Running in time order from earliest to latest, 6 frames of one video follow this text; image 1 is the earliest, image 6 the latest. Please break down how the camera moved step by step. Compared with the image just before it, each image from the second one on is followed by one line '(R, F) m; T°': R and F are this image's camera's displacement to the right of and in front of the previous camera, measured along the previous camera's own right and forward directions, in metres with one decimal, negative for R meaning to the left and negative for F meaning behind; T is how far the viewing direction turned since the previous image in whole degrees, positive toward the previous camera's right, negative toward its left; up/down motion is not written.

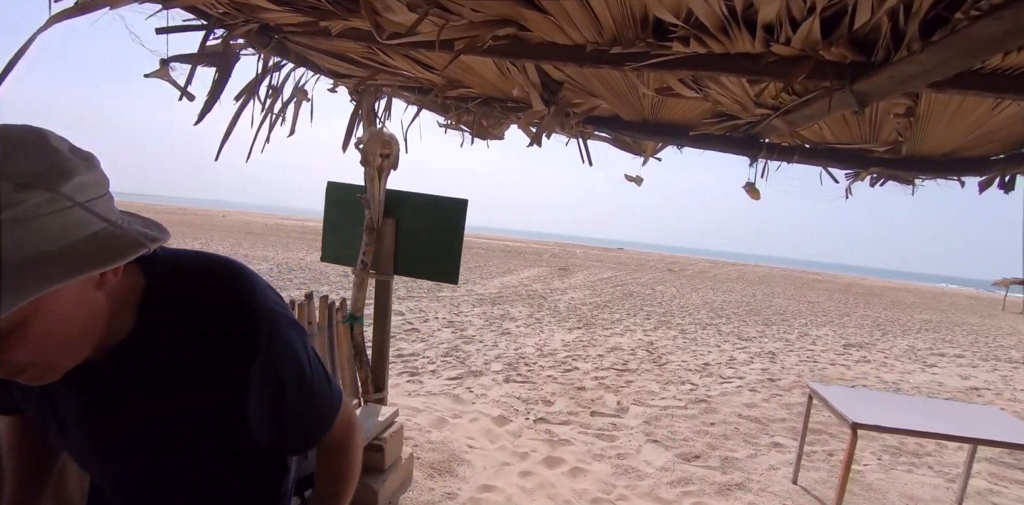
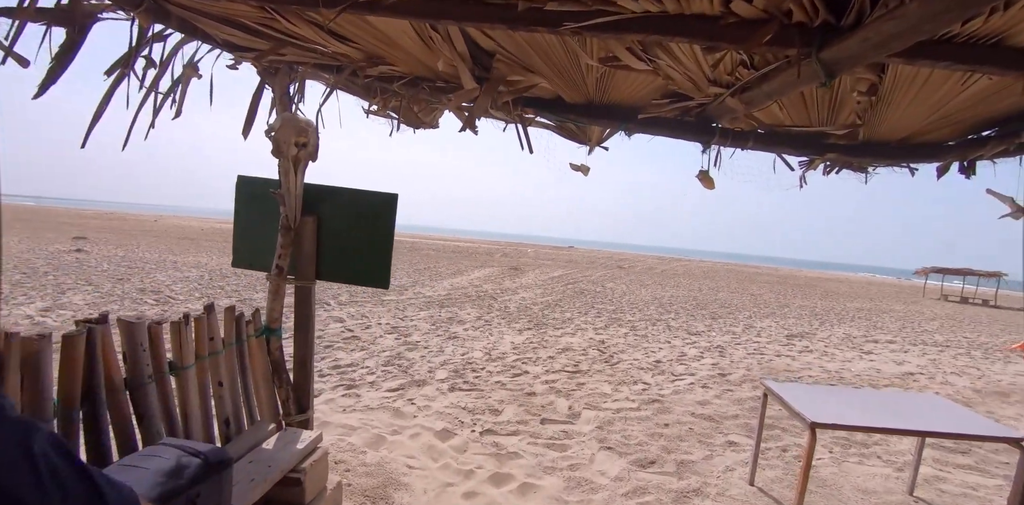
(+0.1, +0.3) m; +6°
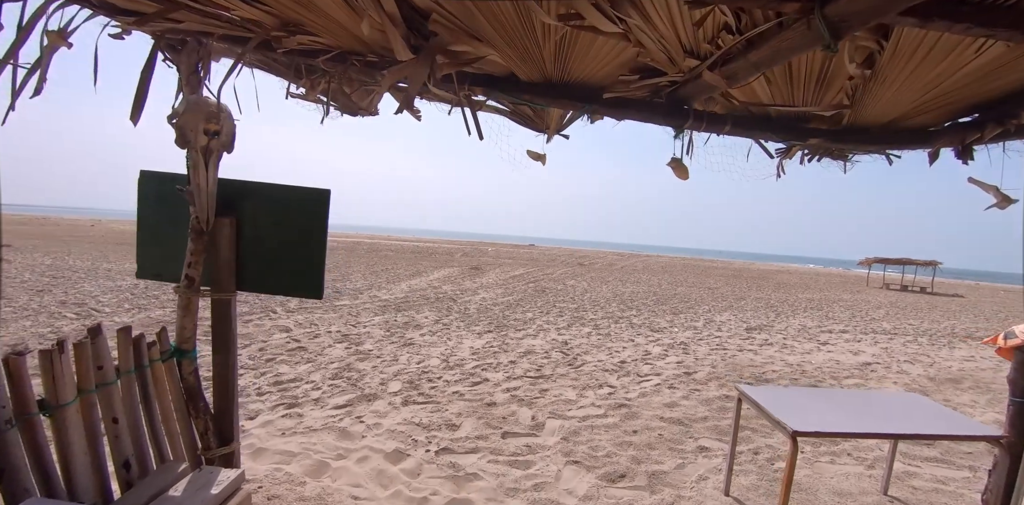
(+0.1, +0.3) m; +5°
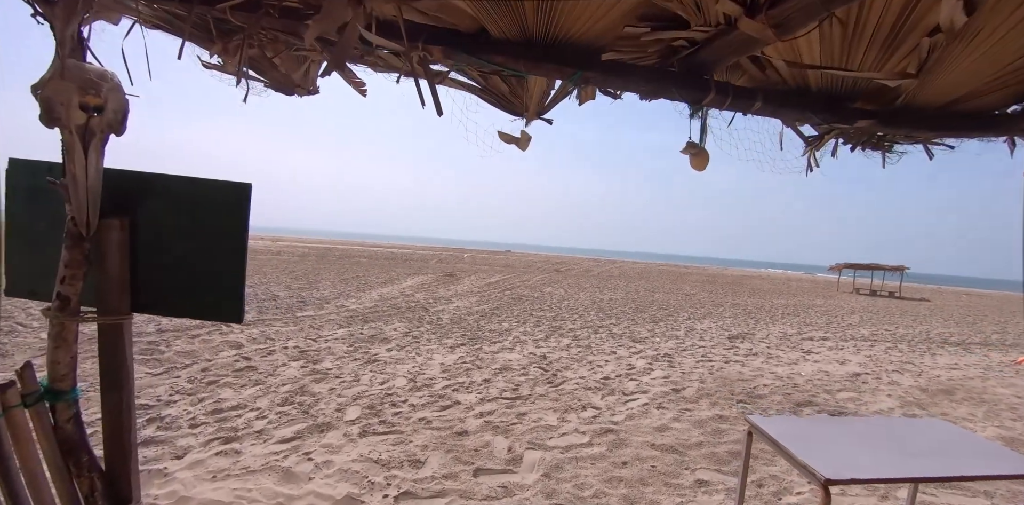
(0.0, +0.5) m; +3°
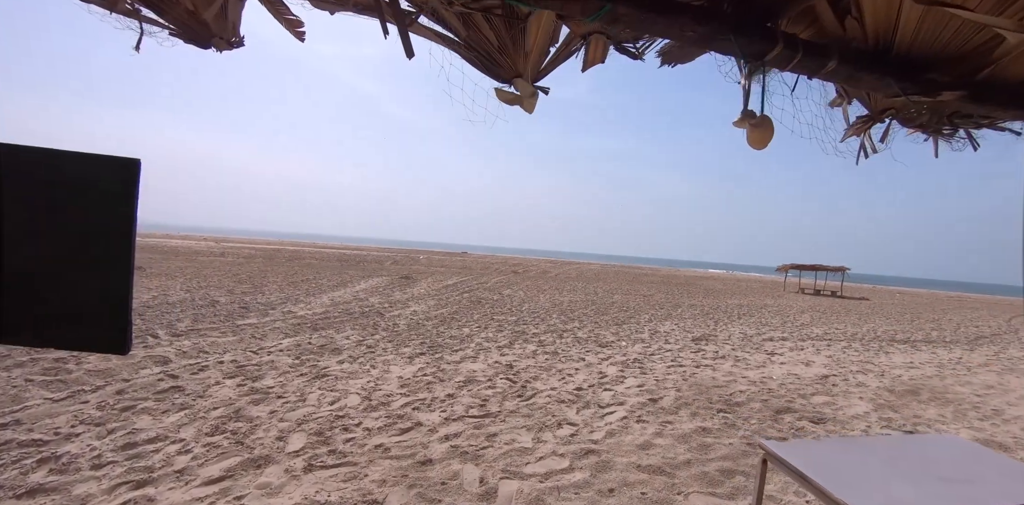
(-0.1, +0.4) m; +5°
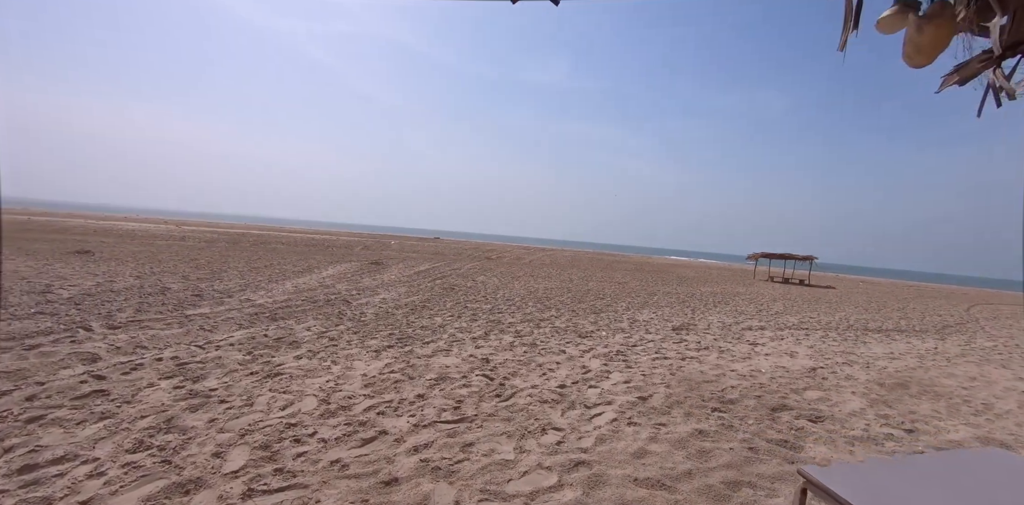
(-0.1, +0.5) m; +3°
